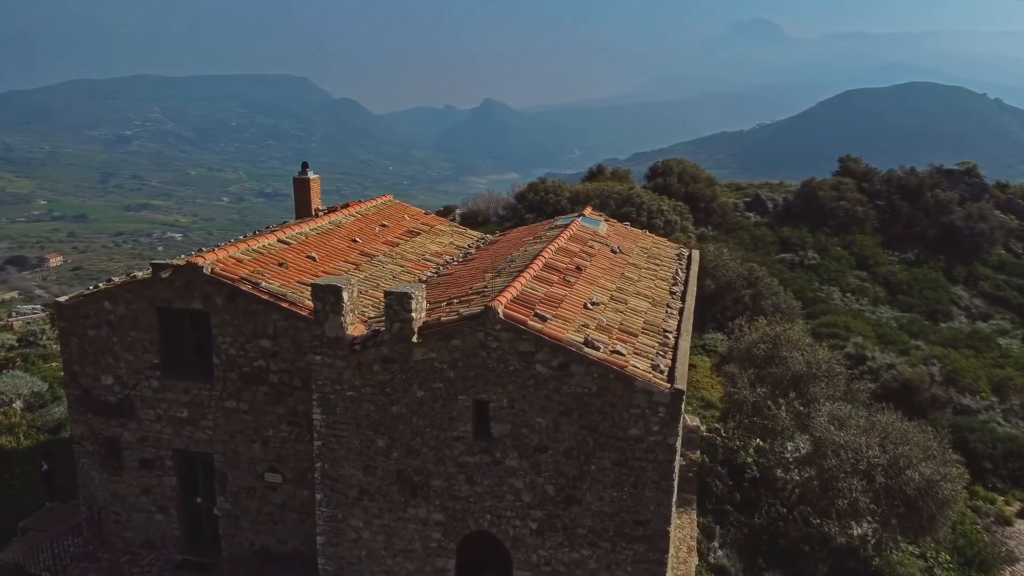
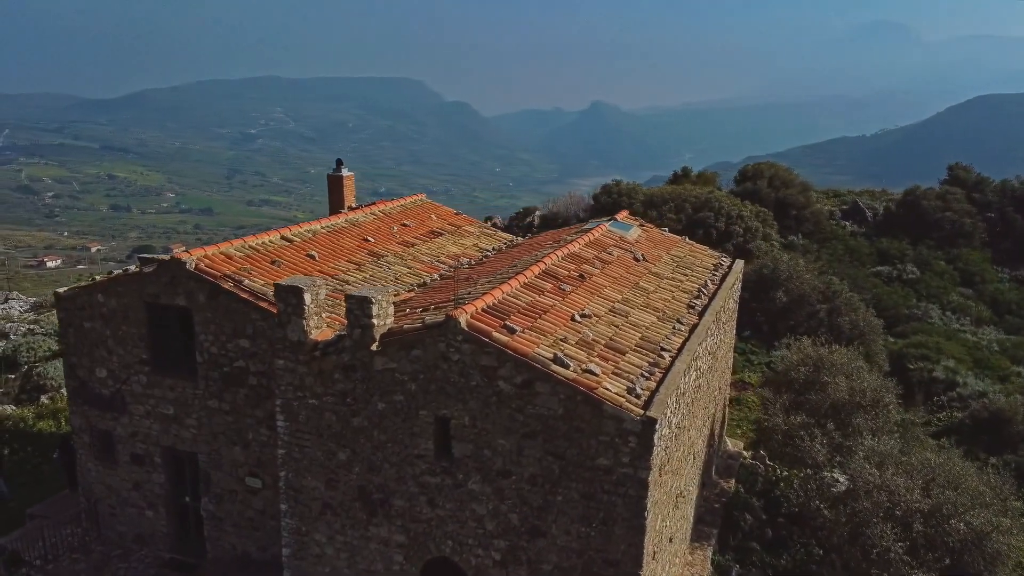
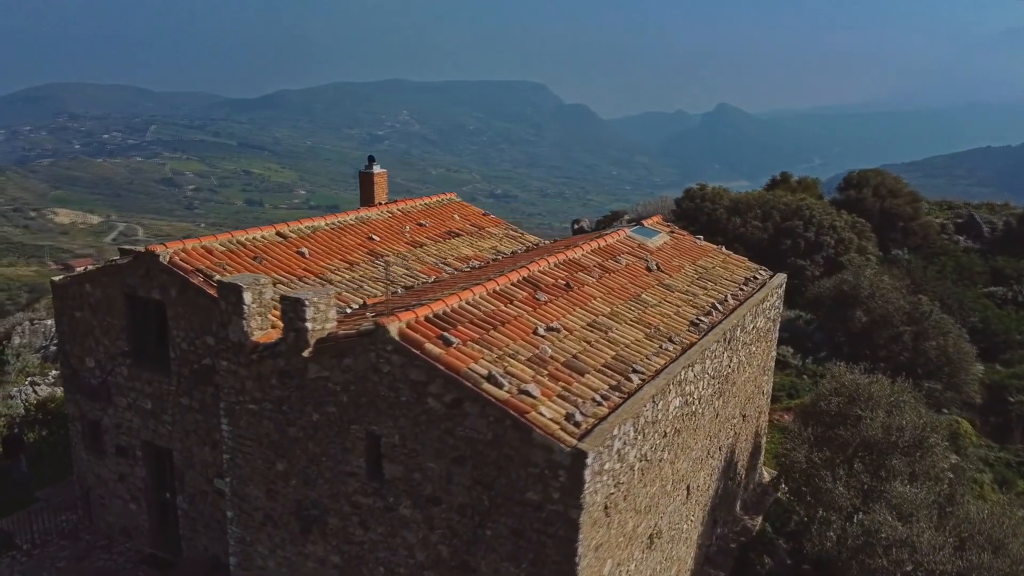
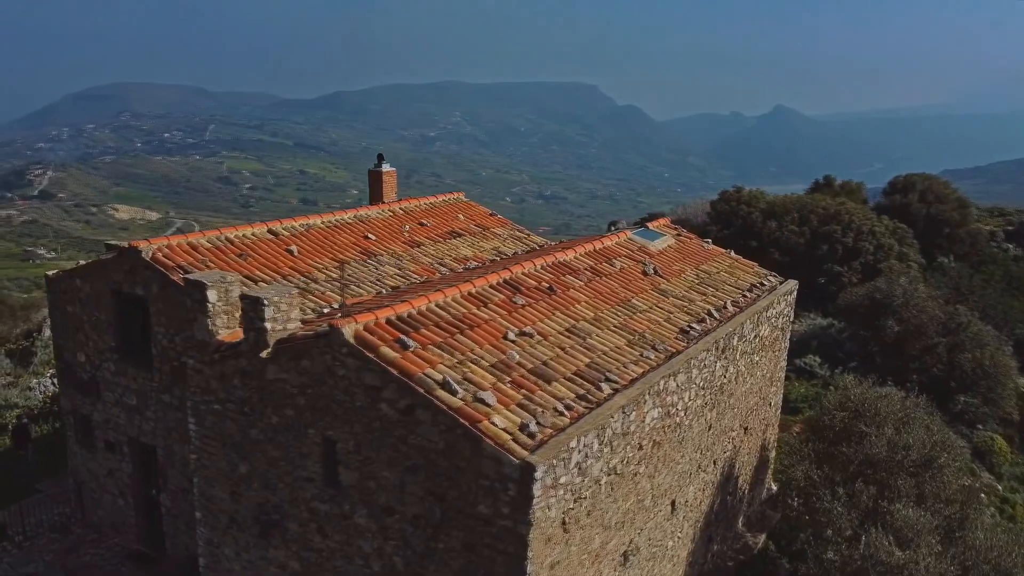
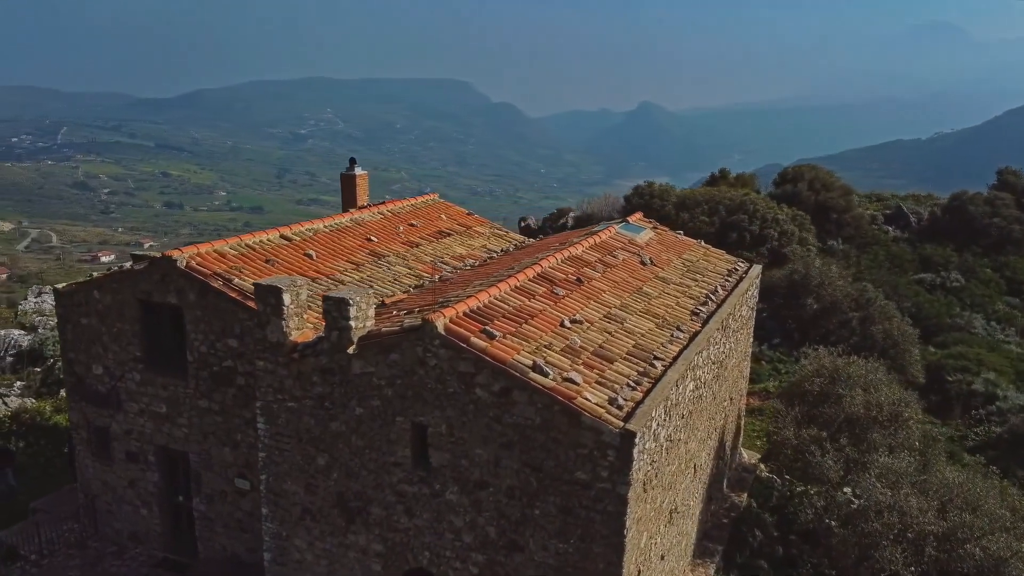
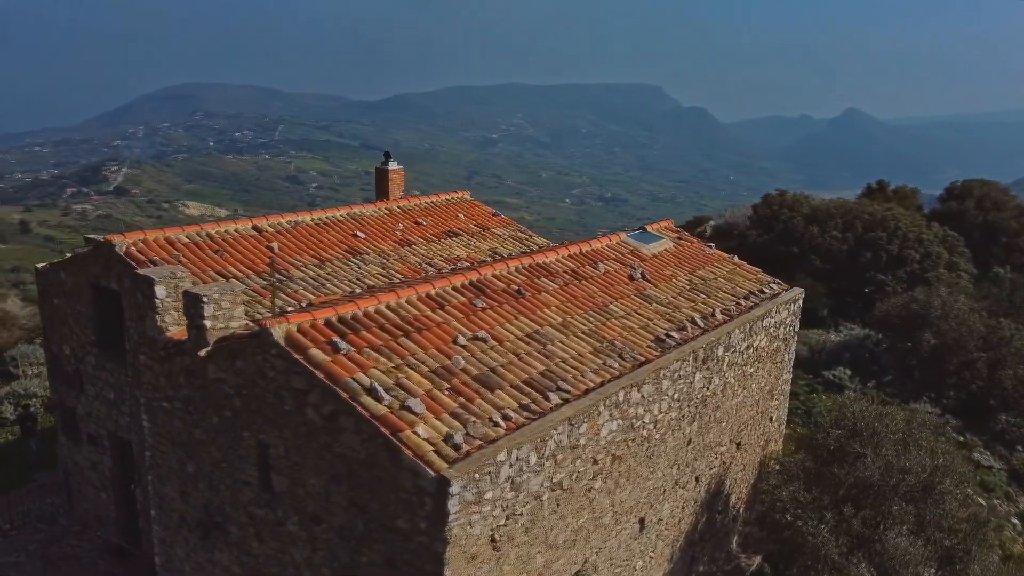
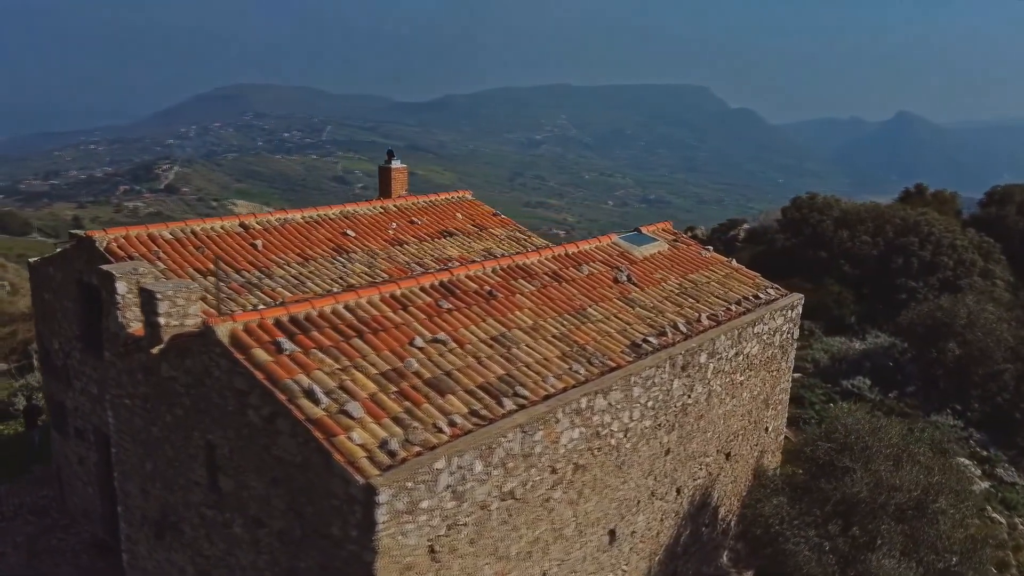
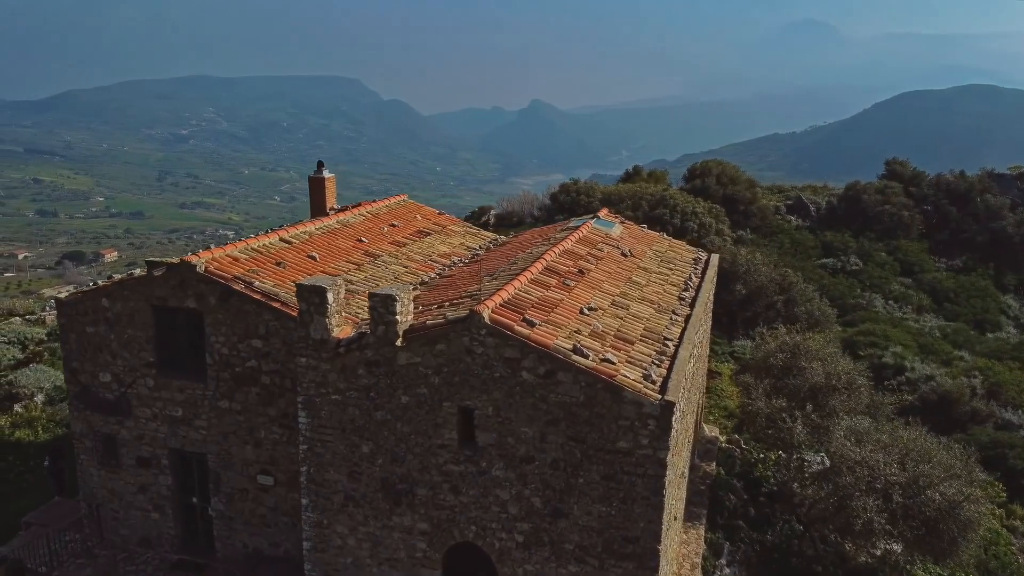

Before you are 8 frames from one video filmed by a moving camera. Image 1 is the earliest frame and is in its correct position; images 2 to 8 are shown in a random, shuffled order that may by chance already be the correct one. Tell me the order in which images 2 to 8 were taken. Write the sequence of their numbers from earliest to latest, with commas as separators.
8, 2, 5, 3, 4, 6, 7
